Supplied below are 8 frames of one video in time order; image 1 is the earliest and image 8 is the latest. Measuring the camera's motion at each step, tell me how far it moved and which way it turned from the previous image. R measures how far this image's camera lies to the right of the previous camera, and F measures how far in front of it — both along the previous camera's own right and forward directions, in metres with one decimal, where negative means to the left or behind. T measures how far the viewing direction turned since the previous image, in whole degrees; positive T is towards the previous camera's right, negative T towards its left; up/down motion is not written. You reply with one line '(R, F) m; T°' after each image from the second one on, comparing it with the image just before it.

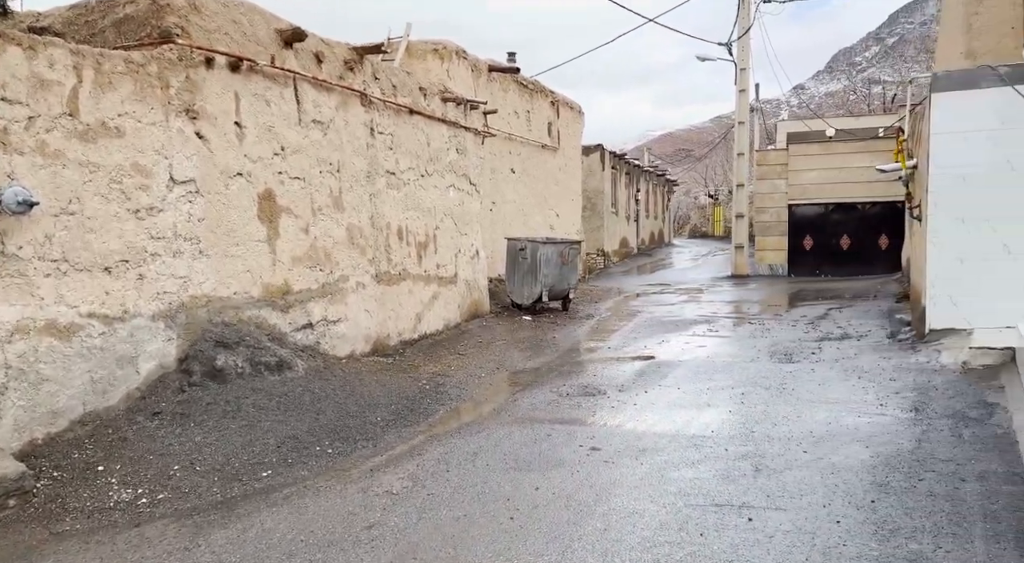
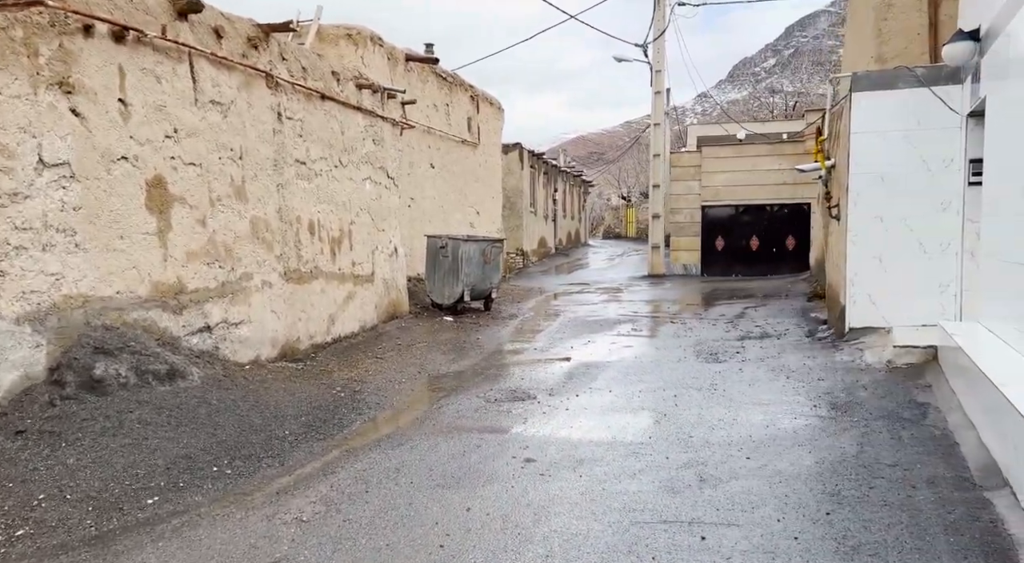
(-0.1, +0.4) m; +6°
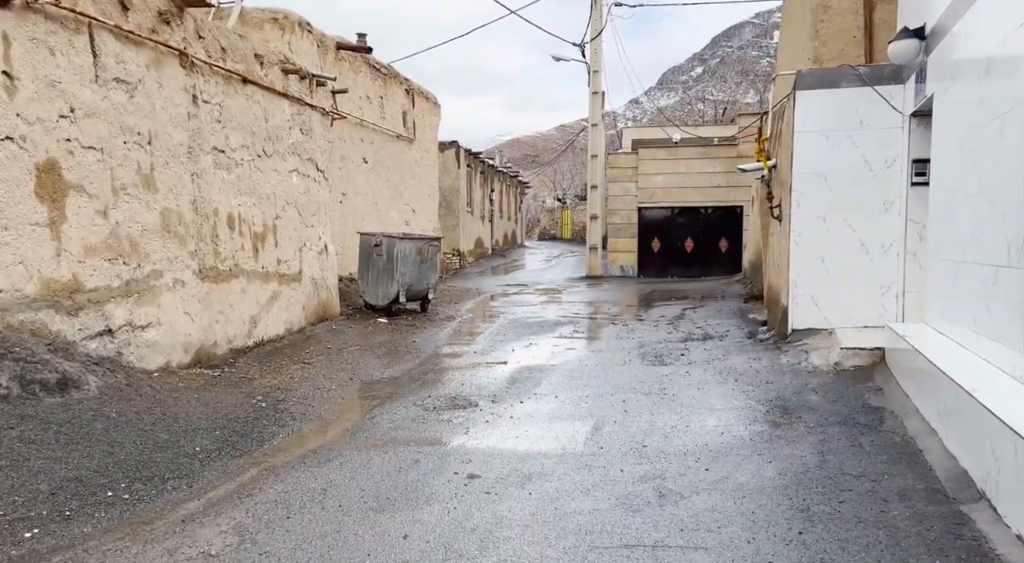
(0.0, +0.4) m; +5°
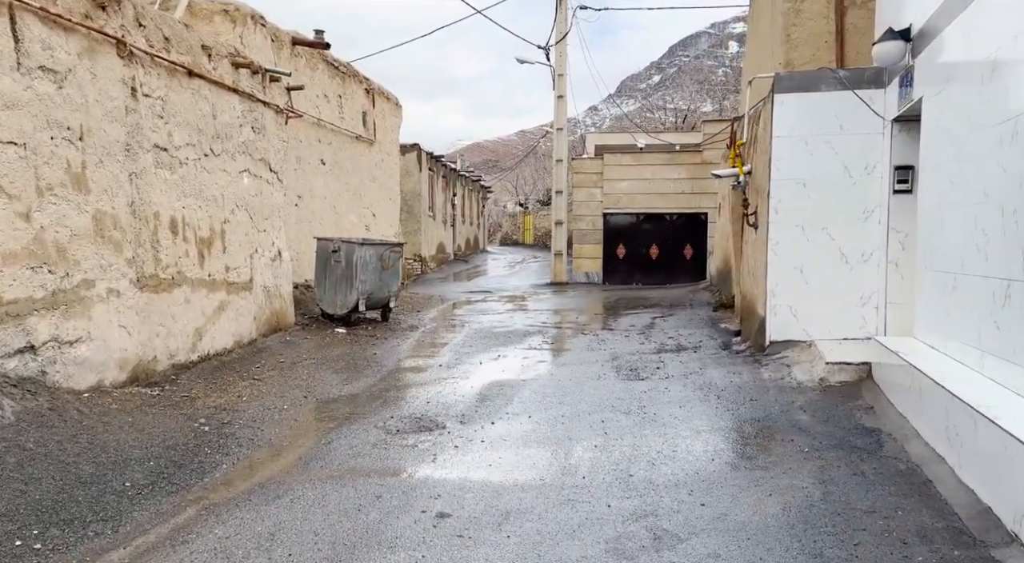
(-0.1, +0.4) m; +3°
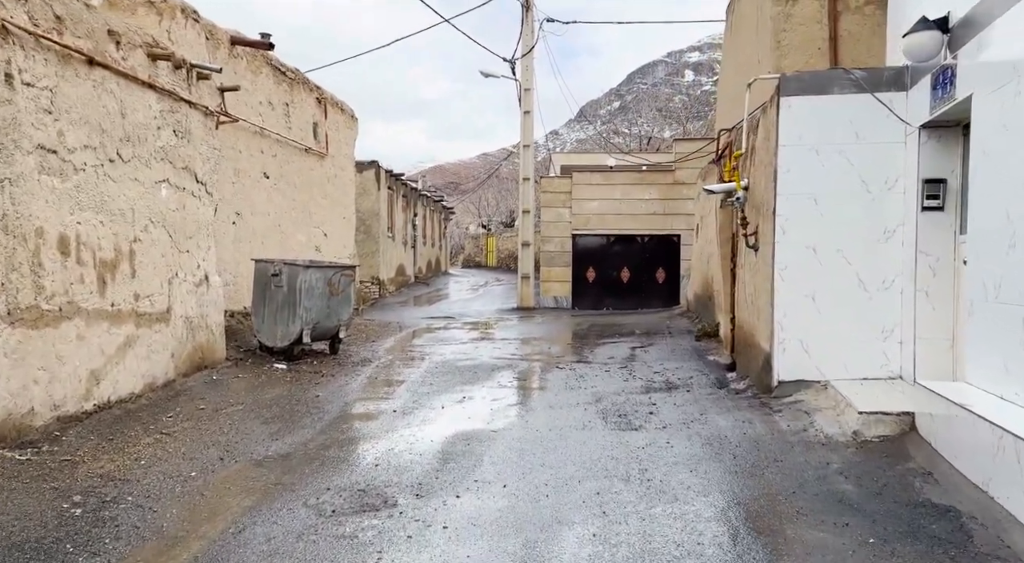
(0.0, +1.1) m; +3°
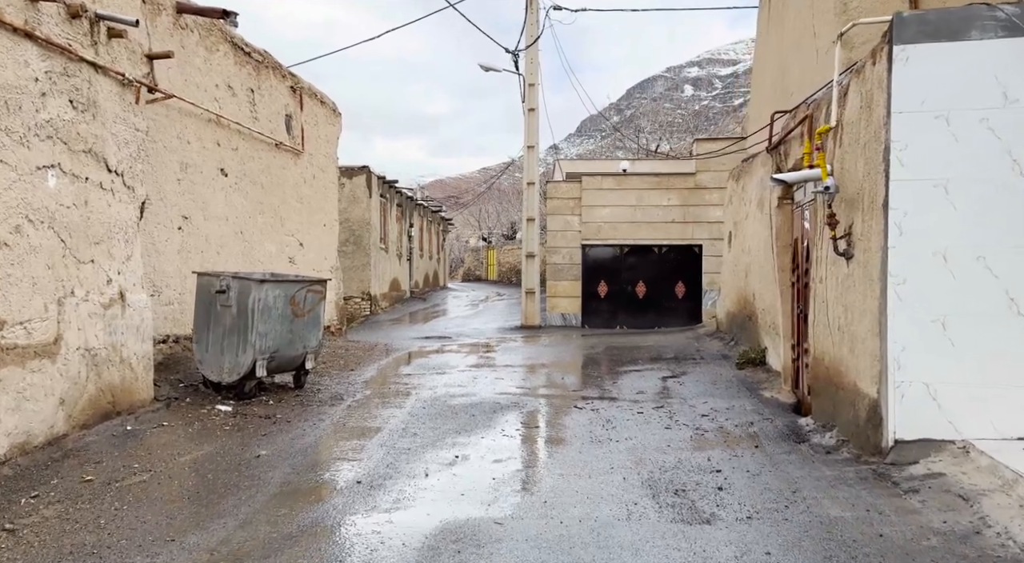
(-0.1, +1.8) m; 0°
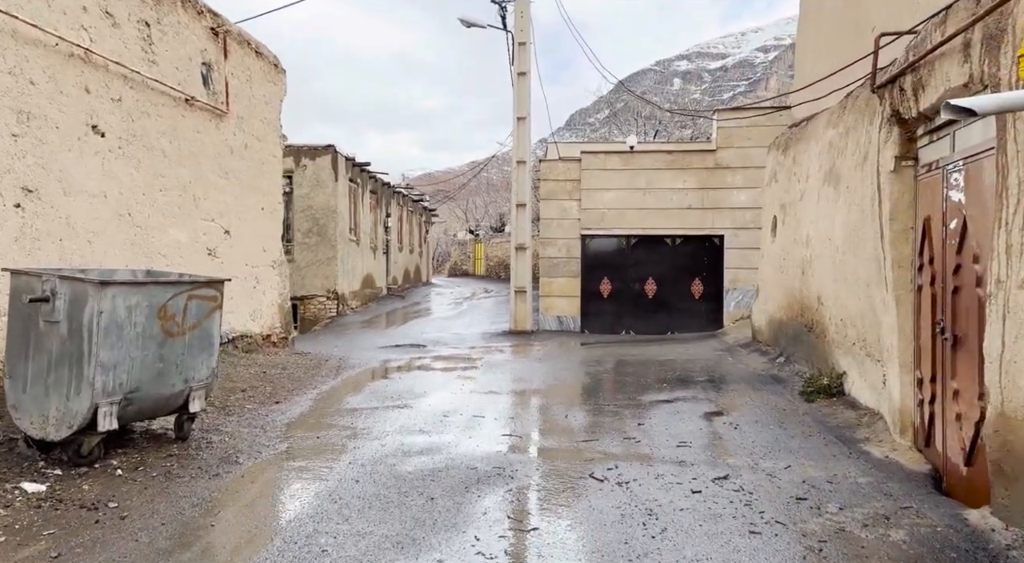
(0.0, +2.5) m; +1°
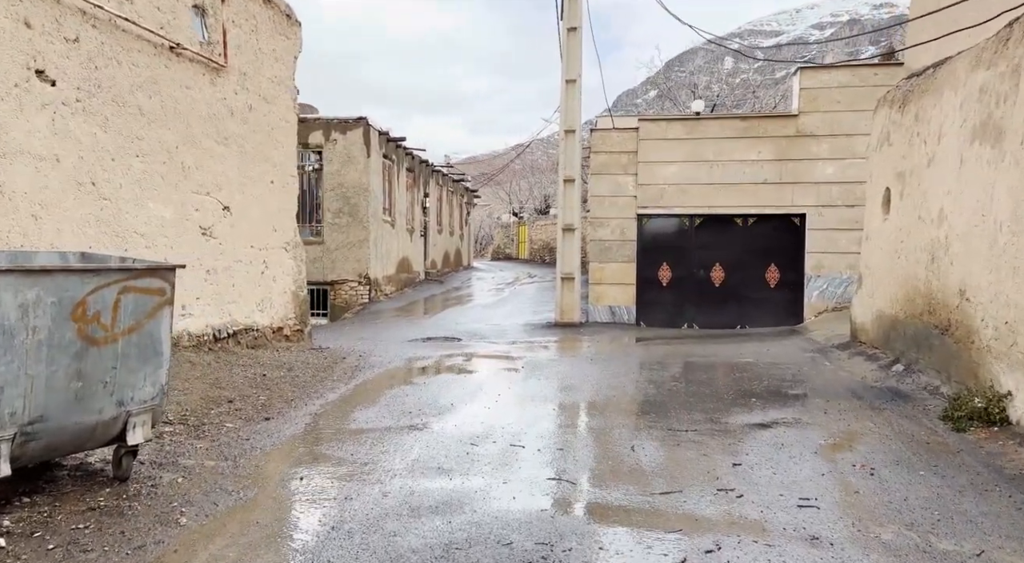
(0.0, +1.5) m; -3°
